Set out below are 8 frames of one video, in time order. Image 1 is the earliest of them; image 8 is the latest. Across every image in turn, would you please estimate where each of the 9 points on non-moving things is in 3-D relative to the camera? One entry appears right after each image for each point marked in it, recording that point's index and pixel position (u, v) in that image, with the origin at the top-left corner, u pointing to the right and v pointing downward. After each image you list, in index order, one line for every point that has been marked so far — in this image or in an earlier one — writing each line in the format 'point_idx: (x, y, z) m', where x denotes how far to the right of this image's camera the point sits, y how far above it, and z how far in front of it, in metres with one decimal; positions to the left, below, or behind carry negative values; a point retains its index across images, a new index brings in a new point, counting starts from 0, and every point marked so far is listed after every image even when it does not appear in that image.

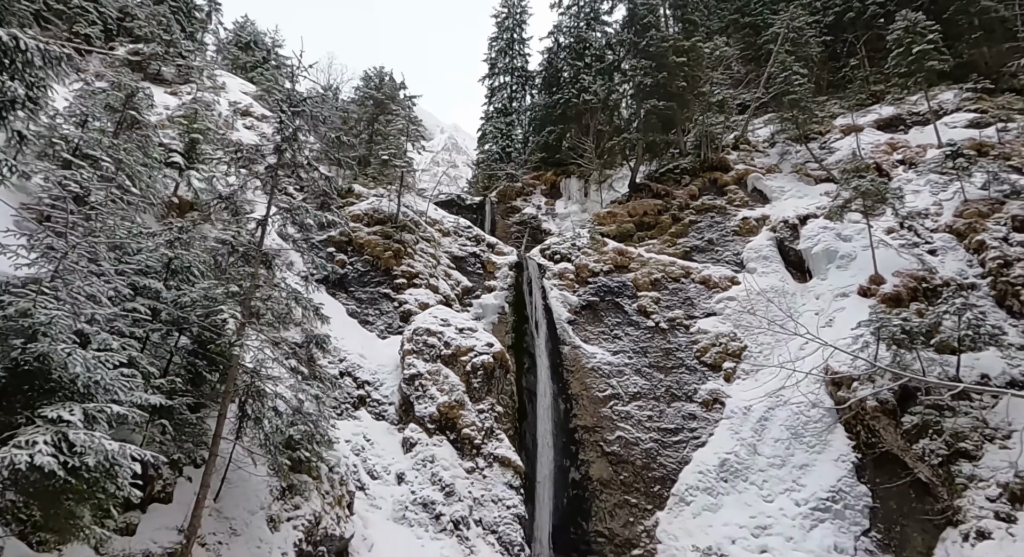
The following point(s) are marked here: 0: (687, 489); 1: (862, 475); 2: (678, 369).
0: (+3.7, -4.5, +13.5) m
1: (+7.0, -3.9, +12.6) m
2: (+4.2, -2.3, +15.9) m
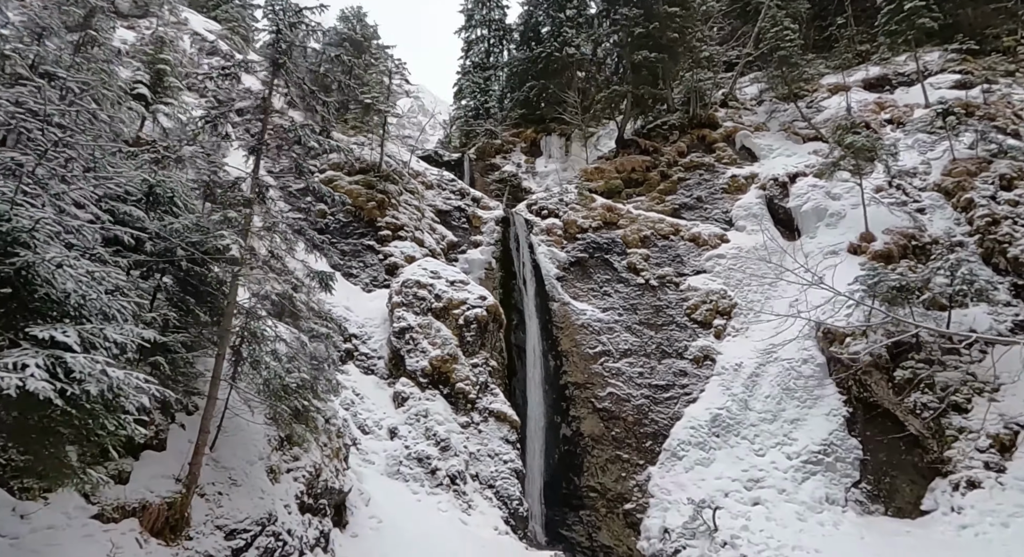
0: (+3.5, -3.5, +13.4) m
1: (+6.8, -3.0, +12.7) m
2: (+3.9, -1.2, +15.7) m
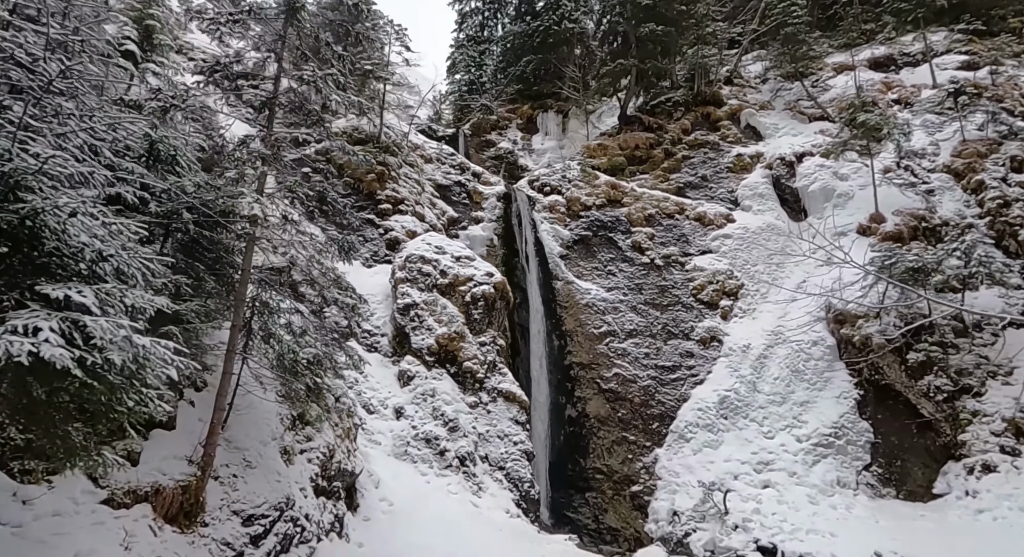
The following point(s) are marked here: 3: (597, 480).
0: (+3.6, -3.1, +13.1) m
1: (+6.9, -2.6, +12.5) m
2: (+4.0, -0.7, +15.4) m
3: (+1.7, -4.1, +12.8) m
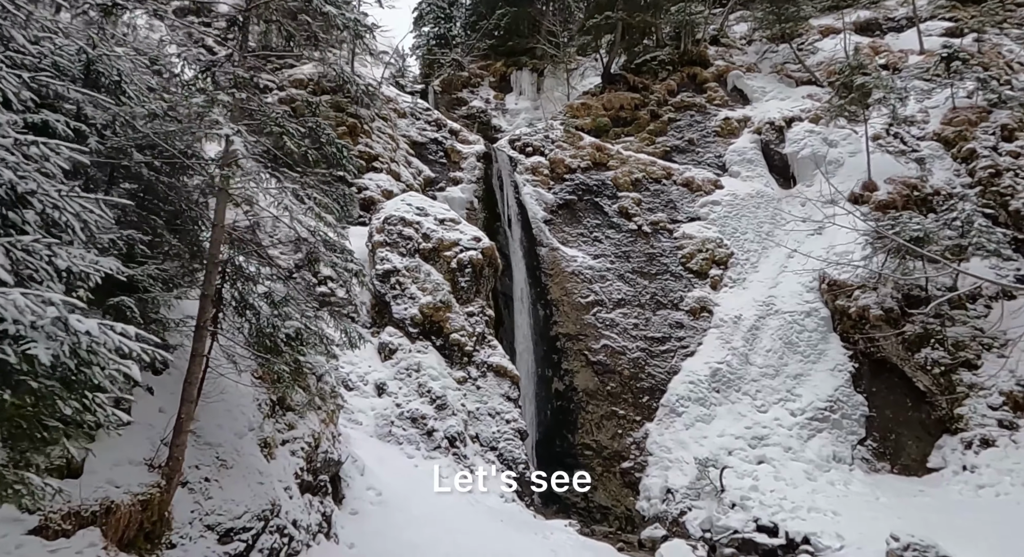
0: (+3.3, -2.4, +12.6) m
1: (+6.7, -2.1, +12.2) m
2: (+3.5, +0.1, +14.8) m
3: (+1.4, -3.4, +12.2) m
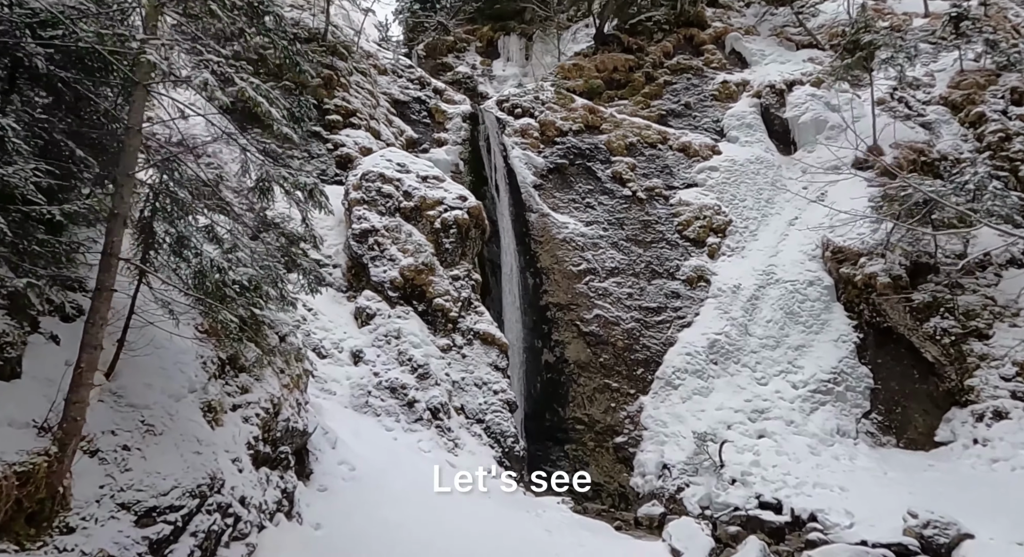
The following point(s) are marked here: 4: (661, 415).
0: (+3.1, -1.8, +12.0) m
1: (+6.4, -1.4, +11.6) m
2: (+3.3, +0.8, +14.1) m
3: (+1.2, -2.8, +11.5) m
4: (+2.7, -2.5, +11.3) m
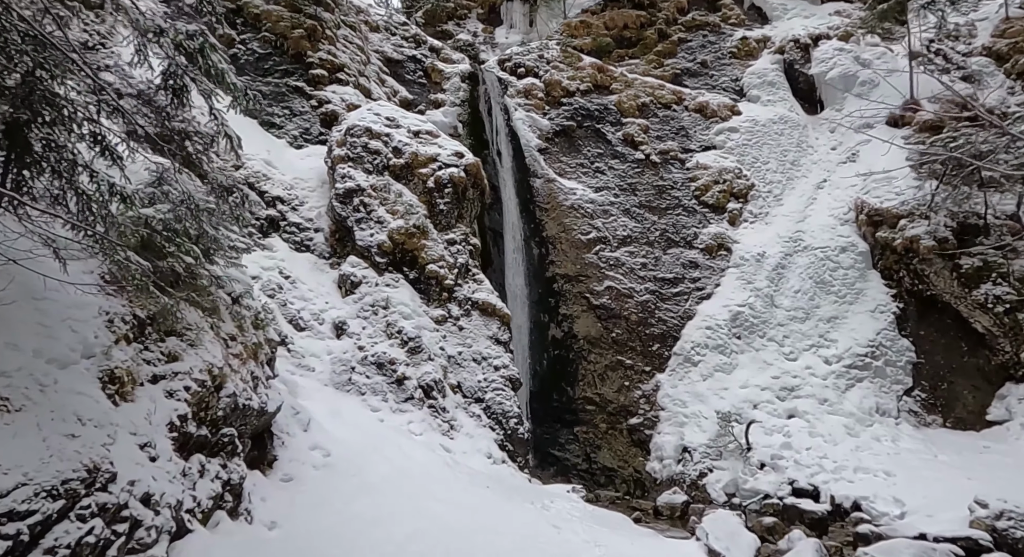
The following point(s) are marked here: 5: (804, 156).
0: (+3.1, -1.2, +10.9) m
1: (+6.5, -0.8, +10.5) m
2: (+3.3, +1.4, +13.0) m
3: (+1.3, -2.2, +10.6) m
4: (+2.8, -1.9, +10.3) m
5: (+6.3, +2.6, +13.7) m
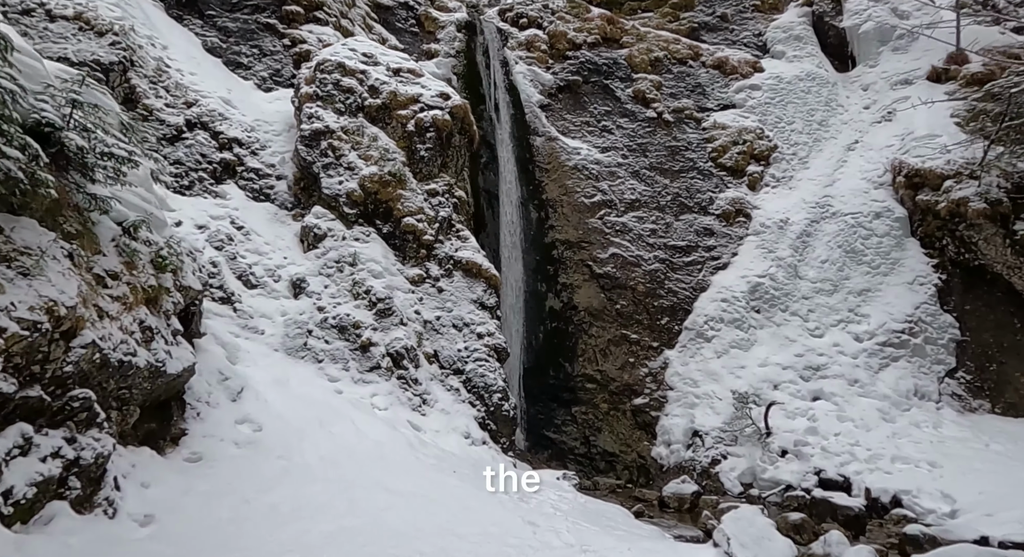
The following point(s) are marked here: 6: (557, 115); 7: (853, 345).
0: (+3.0, -0.6, +9.8) m
1: (+6.4, -0.3, +9.3) m
2: (+3.3, +2.0, +11.8) m
3: (+1.1, -1.7, +9.5) m
4: (+2.6, -1.4, +9.2) m
5: (+6.3, +3.2, +12.4) m
6: (+0.9, +3.2, +12.3) m
7: (+4.9, -1.0, +9.1) m
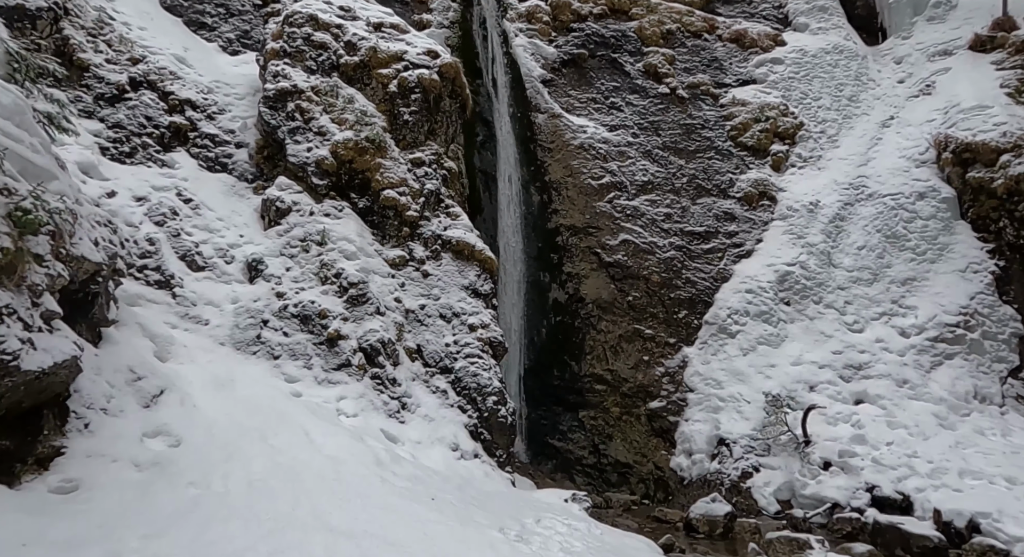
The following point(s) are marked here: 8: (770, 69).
0: (+3.0, -0.5, +8.7) m
1: (+6.4, -0.2, +8.2) m
2: (+3.3, +2.1, +10.7) m
3: (+1.1, -1.5, +8.4) m
4: (+2.6, -1.2, +8.1) m
5: (+6.3, +3.4, +11.3) m
6: (+0.9, +3.4, +11.3) m
7: (+4.9, -0.8, +8.0) m
8: (+4.8, +3.9, +11.8) m
